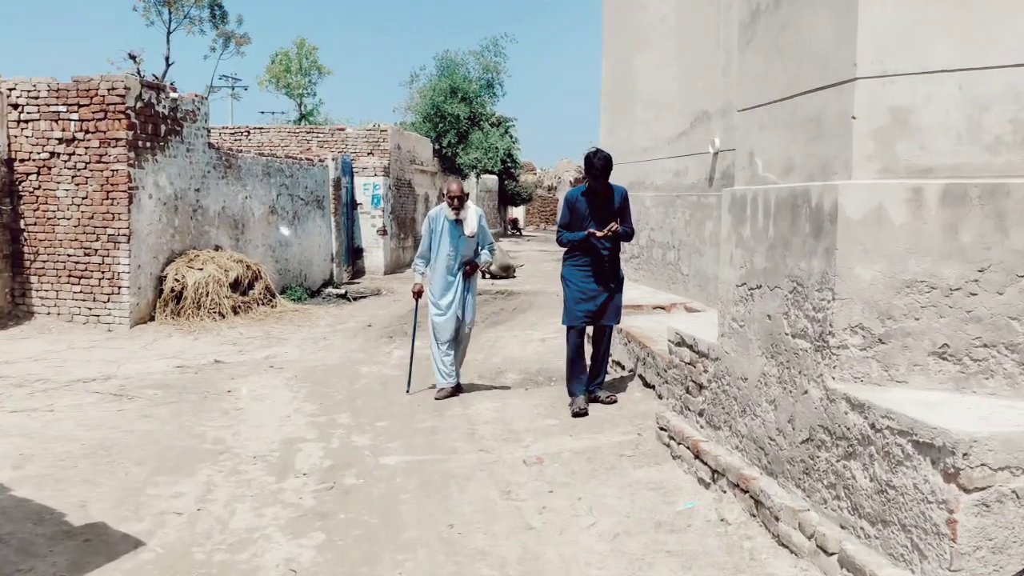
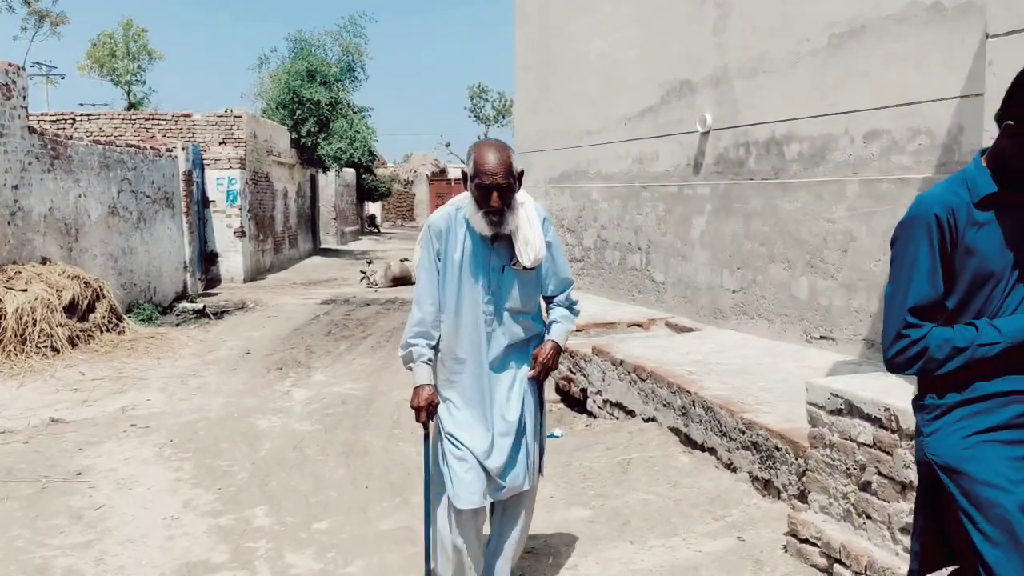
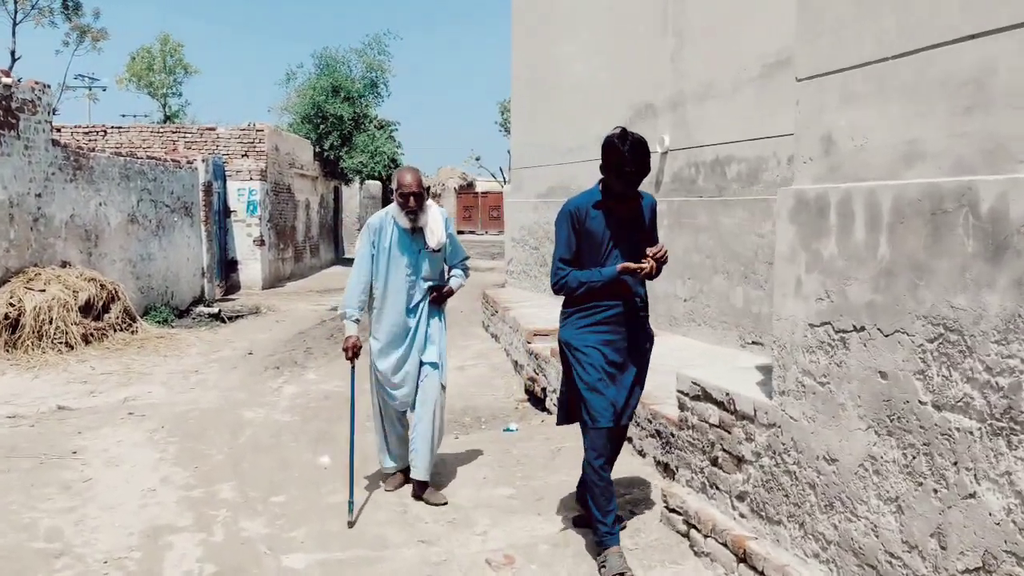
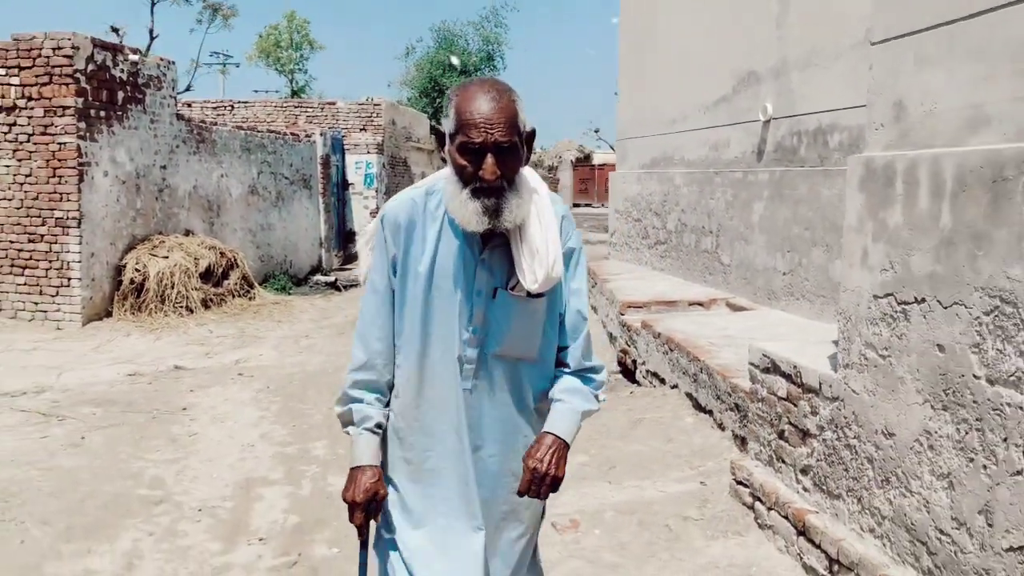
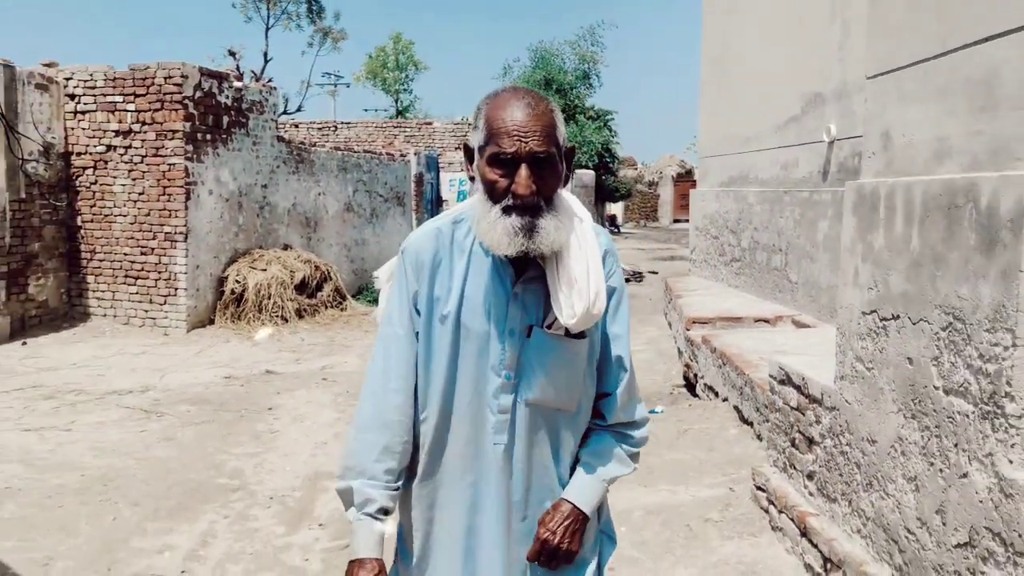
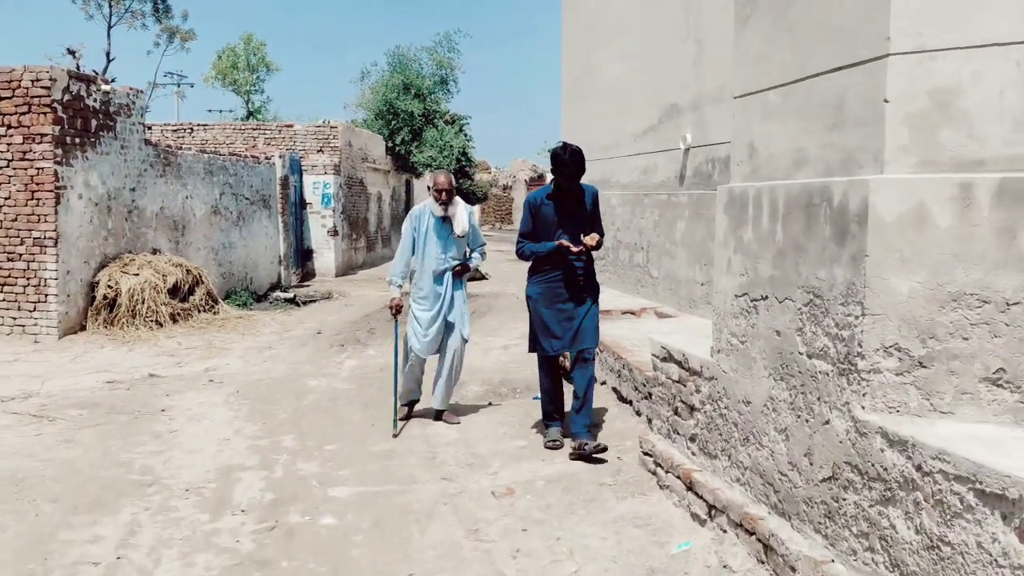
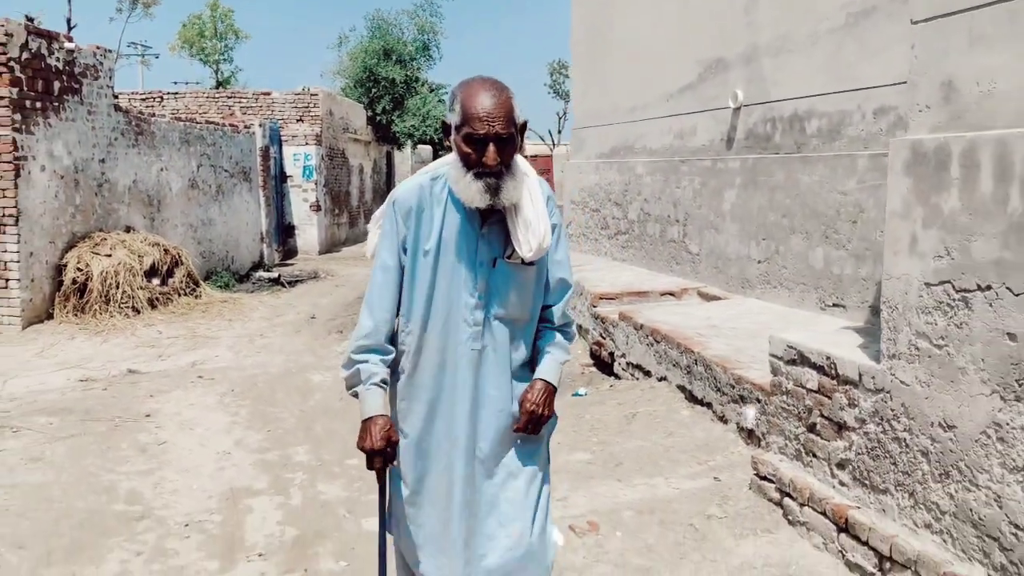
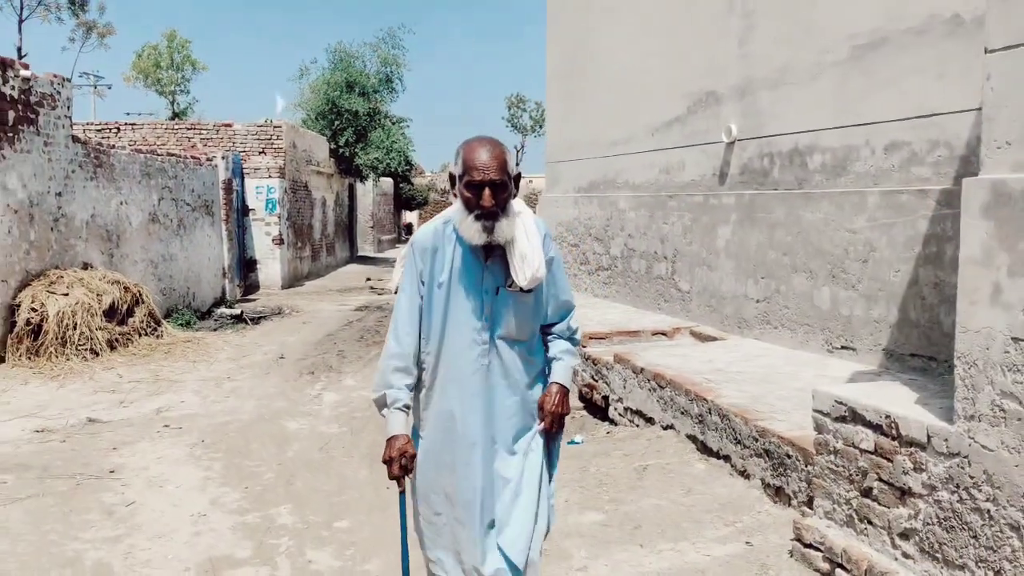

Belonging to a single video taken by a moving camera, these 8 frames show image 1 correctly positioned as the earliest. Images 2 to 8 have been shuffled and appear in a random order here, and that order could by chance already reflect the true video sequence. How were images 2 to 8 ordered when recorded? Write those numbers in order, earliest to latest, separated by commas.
6, 3, 2, 8, 7, 4, 5
